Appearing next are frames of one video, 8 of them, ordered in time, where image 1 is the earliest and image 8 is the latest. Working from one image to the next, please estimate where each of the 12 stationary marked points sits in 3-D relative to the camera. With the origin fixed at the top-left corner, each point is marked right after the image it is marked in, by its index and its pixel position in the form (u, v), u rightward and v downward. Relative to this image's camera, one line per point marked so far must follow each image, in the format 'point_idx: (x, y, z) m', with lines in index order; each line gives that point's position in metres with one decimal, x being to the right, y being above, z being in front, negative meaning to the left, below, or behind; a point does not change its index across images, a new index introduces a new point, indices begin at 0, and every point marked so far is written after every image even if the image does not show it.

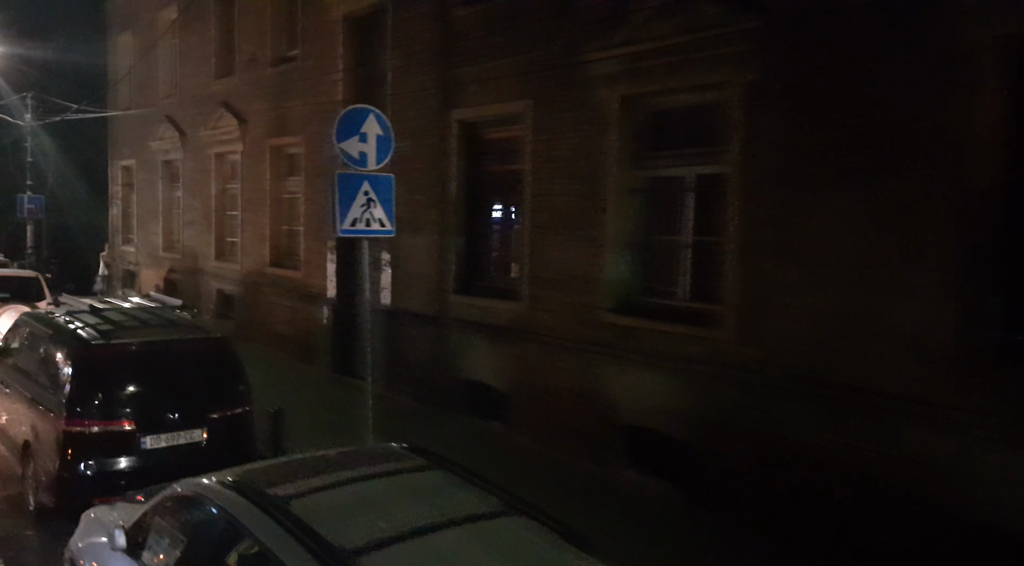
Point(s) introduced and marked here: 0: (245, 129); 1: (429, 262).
0: (-5.3, +3.1, +16.7) m
1: (-1.1, +0.3, +11.3) m
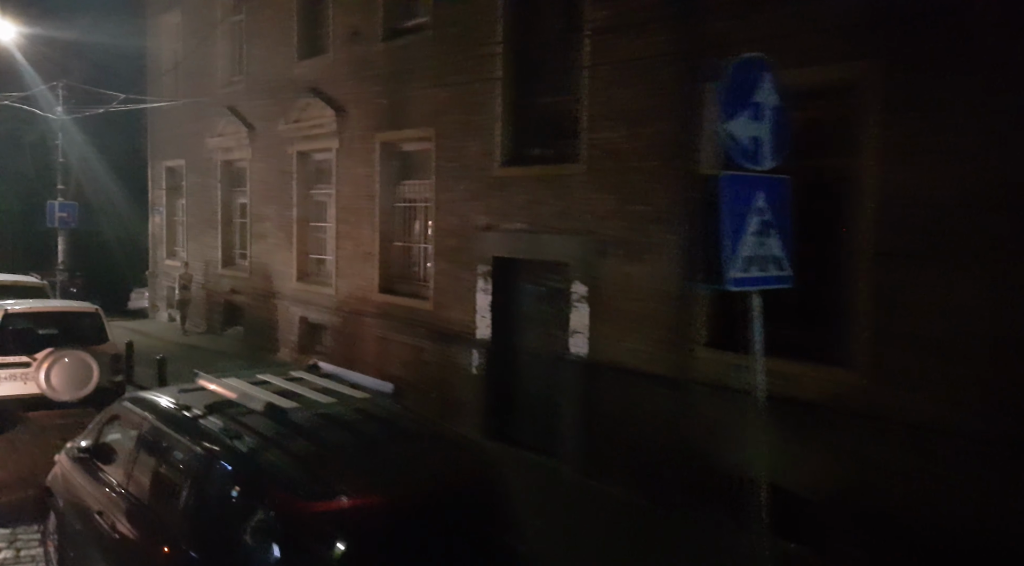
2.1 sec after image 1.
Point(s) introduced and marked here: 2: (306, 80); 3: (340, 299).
0: (-2.8, +2.6, +13.5) m
1: (+1.4, -0.2, +8.1) m
2: (-3.6, +3.6, +14.7) m
3: (-2.9, -0.3, +13.9) m
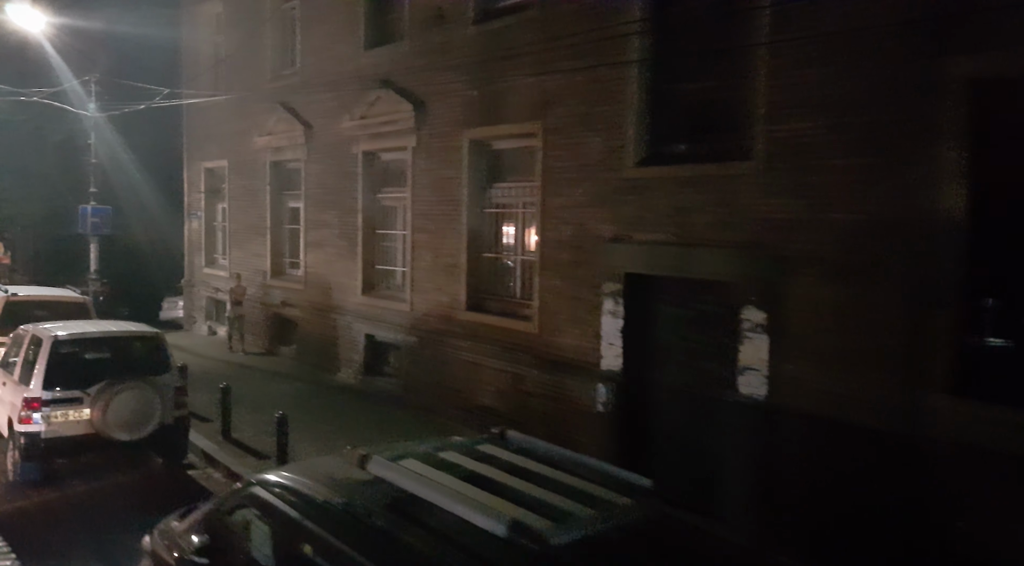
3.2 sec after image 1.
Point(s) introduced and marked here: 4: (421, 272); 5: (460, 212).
0: (-1.3, +2.4, +12.0) m
1: (+2.8, -0.4, +6.5) m
2: (-2.2, +3.3, +13.1) m
3: (-1.4, -0.5, +12.4) m
4: (-1.3, +0.2, +12.2) m
5: (-0.7, +1.0, +11.3) m
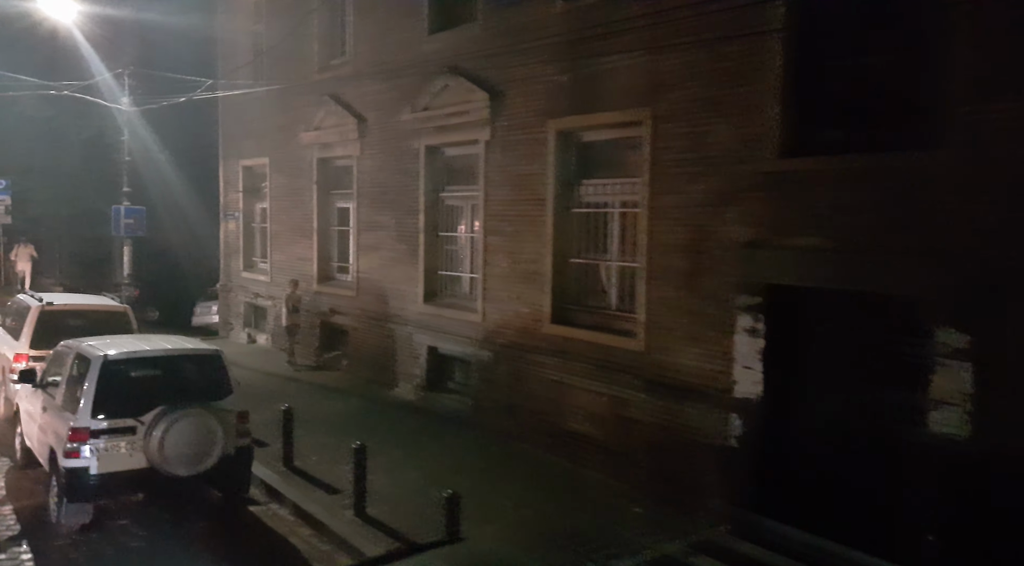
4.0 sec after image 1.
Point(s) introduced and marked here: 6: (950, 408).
0: (-0.2, +2.3, +10.8) m
1: (+3.8, -0.5, +5.2) m
2: (-1.0, +3.2, +11.9) m
3: (-0.3, -0.6, +11.1) m
4: (-0.2, 0.0, +11.0) m
5: (+0.4, +0.9, +10.1) m
6: (+3.2, -0.9, +6.1) m
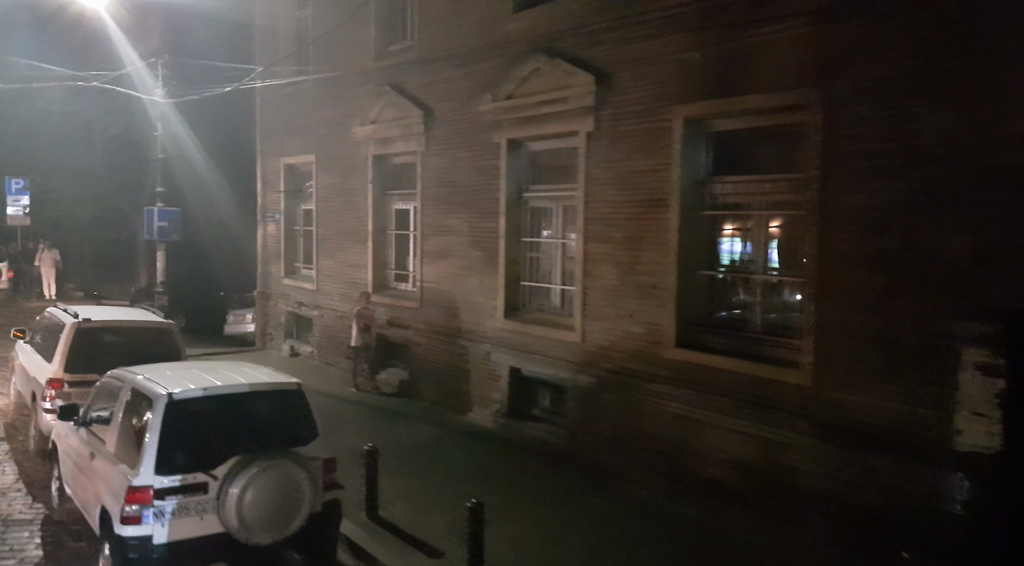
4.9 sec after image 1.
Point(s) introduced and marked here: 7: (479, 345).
0: (+1.0, +2.1, +9.3) m
1: (+5.0, -0.7, +3.7) m
2: (+0.2, +3.1, +10.4) m
3: (+0.9, -0.8, +9.6) m
4: (+1.0, -0.1, +9.5) m
5: (+1.6, +0.7, +8.6) m
6: (+4.3, -1.1, +4.5) m
7: (-0.4, -0.9, +11.5) m
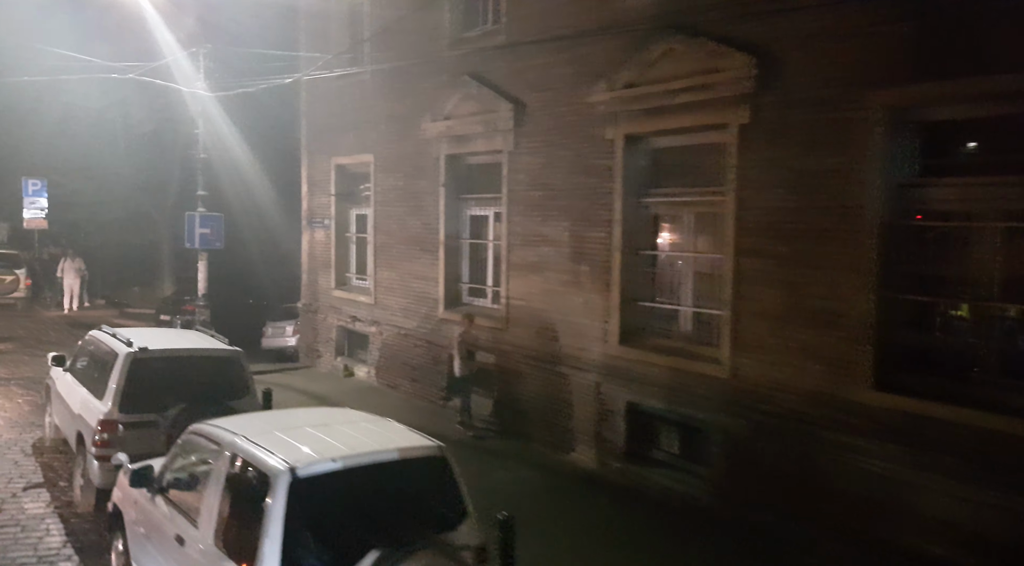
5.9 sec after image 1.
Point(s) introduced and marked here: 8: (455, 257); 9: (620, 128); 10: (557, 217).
0: (+2.4, +1.9, +7.7) m
1: (+6.3, -0.9, +2.1) m
2: (+1.6, +2.8, +8.9) m
3: (+2.2, -1.0, +8.1) m
4: (+2.3, -0.3, +7.9) m
5: (+2.9, +0.5, +7.1) m
6: (+5.6, -1.3, +3.0) m
7: (+0.9, -1.1, +10.0) m
8: (-0.9, +0.4, +12.8) m
9: (+1.3, +1.7, +9.4) m
10: (+0.6, +0.8, +10.4) m
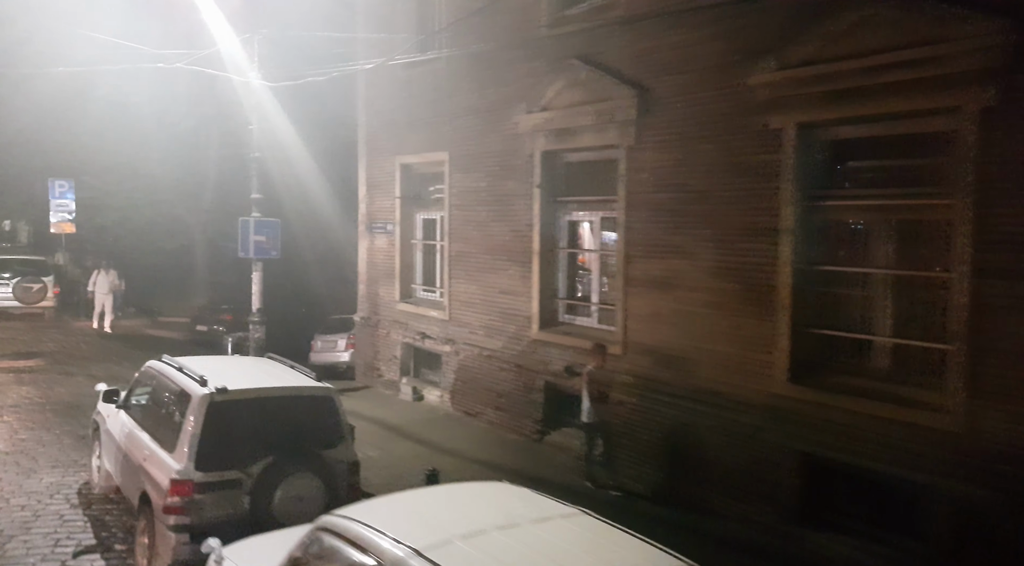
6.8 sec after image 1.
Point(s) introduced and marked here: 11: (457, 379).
0: (+3.7, +1.7, +6.1) m
1: (+7.5, -1.1, +0.3) m
2: (+2.9, +2.6, +7.2) m
3: (+3.6, -1.2, +6.4) m
4: (+3.7, -0.6, +6.3) m
5: (+4.3, +0.3, +5.4) m
6: (+6.9, -1.5, +1.2) m
7: (+2.3, -1.3, +8.3) m
8: (+0.6, +0.2, +11.1) m
9: (+2.6, +1.5, +7.8) m
10: (+2.0, +0.6, +8.7) m
11: (-0.8, -1.5, +12.9) m
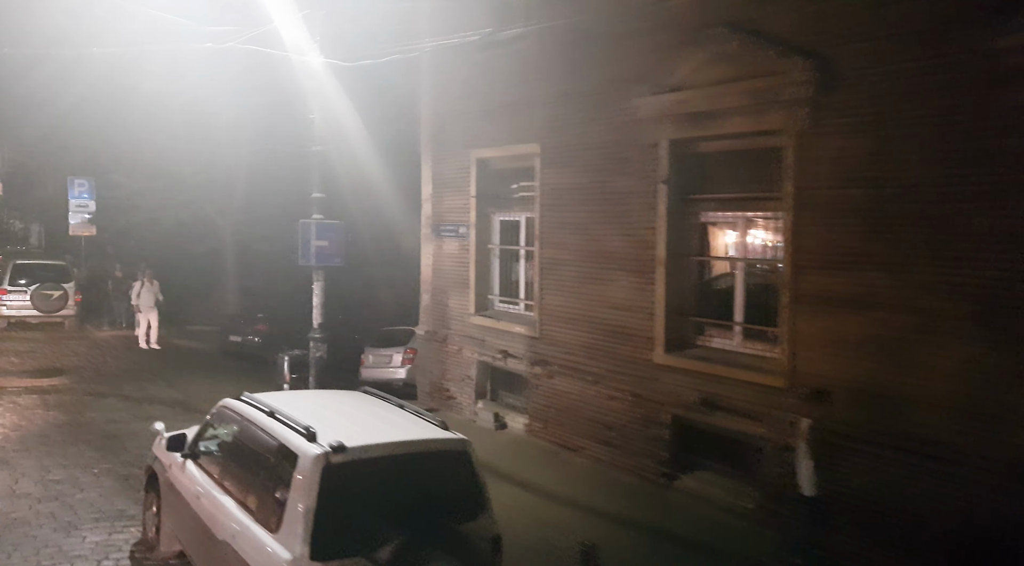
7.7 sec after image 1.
0: (+5.0, +1.5, +4.3) m
1: (+8.8, -1.3, -1.4) m
2: (+4.2, +2.5, +5.5) m
3: (+4.9, -1.4, +4.7) m
4: (+5.0, -0.7, +4.5) m
5: (+5.6, +0.1, +3.6) m
6: (+8.2, -1.7, -0.5) m
7: (+3.6, -1.4, +6.6) m
8: (+1.9, 0.0, +9.4) m
9: (+4.0, +1.4, +6.0) m
10: (+3.3, +0.5, +7.0) m
11: (+0.5, -1.6, +11.2) m
